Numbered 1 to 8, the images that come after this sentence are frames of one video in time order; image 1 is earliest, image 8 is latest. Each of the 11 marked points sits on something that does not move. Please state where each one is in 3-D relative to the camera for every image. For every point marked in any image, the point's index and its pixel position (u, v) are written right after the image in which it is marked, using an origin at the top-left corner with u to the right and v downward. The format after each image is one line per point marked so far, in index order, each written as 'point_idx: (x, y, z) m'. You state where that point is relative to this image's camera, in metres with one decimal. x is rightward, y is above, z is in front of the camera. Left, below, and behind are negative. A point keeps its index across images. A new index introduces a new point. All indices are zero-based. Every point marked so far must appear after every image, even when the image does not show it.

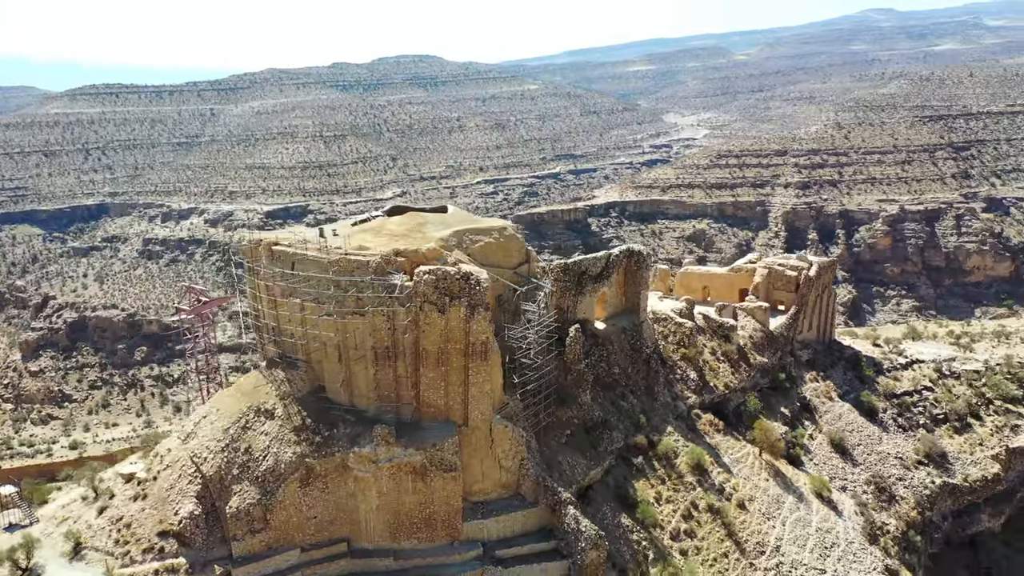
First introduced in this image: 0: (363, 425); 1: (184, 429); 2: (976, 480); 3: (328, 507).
0: (-1.9, -1.8, +10.8) m
1: (-4.5, -2.0, +11.4) m
2: (+10.5, -4.3, +18.4) m
3: (-2.4, -2.9, +10.7) m
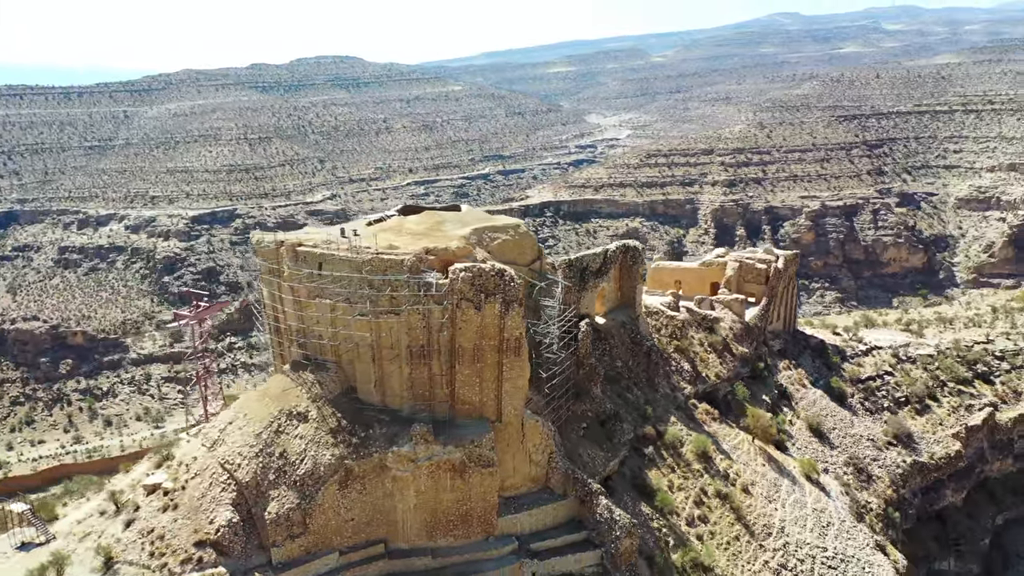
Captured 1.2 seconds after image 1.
0: (-1.5, -1.8, +10.7) m
1: (-4.1, -2.0, +11.1) m
2: (+10.3, -4.0, +19.5) m
3: (-1.9, -2.9, +10.6) m
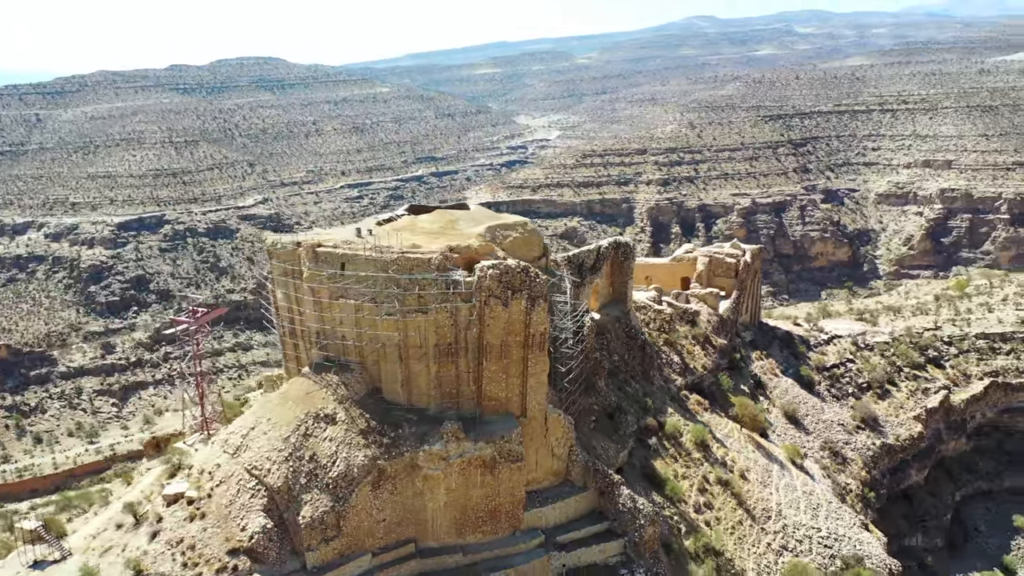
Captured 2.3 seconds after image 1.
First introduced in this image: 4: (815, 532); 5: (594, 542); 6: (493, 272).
0: (-1.1, -1.8, +10.7) m
1: (-3.7, -2.1, +10.9) m
2: (+9.9, -3.8, +20.5) m
3: (-1.5, -2.9, +10.6) m
4: (+5.4, -4.4, +14.6) m
5: (+1.1, -3.6, +11.5) m
6: (-0.2, +0.2, +10.5) m
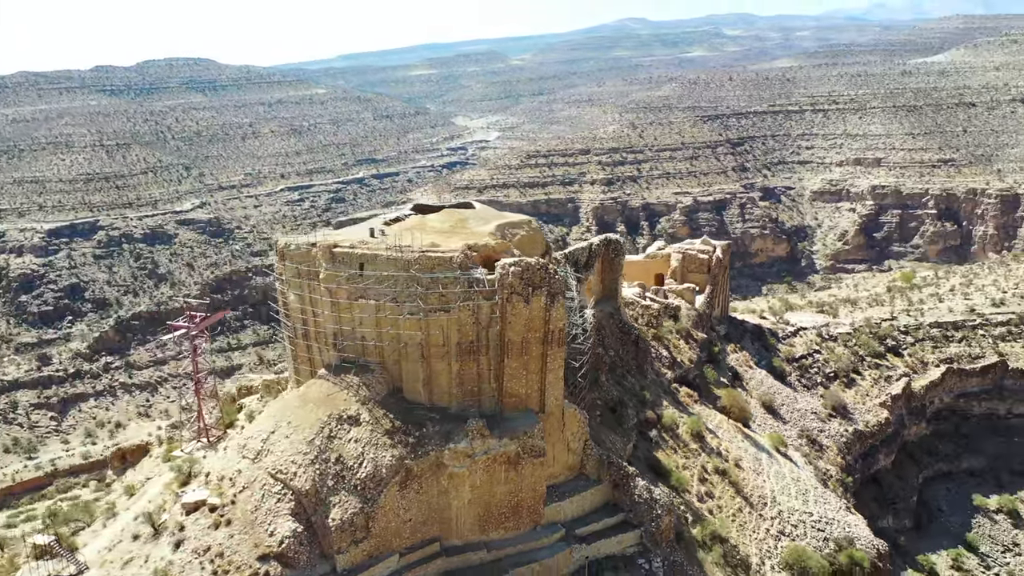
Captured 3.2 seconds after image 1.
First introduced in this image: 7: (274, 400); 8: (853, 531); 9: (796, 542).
0: (-0.8, -1.8, +10.8) m
1: (-3.4, -2.1, +10.7) m
2: (+9.5, -3.6, +21.3) m
3: (-1.2, -2.9, +10.6) m
4: (+5.5, -4.2, +15.1) m
5: (+1.4, -3.5, +11.7) m
6: (0.0, +0.2, +10.6) m
7: (-3.3, -1.6, +11.2) m
8: (+6.4, -4.5, +15.2) m
9: (+5.0, -4.5, +14.3) m
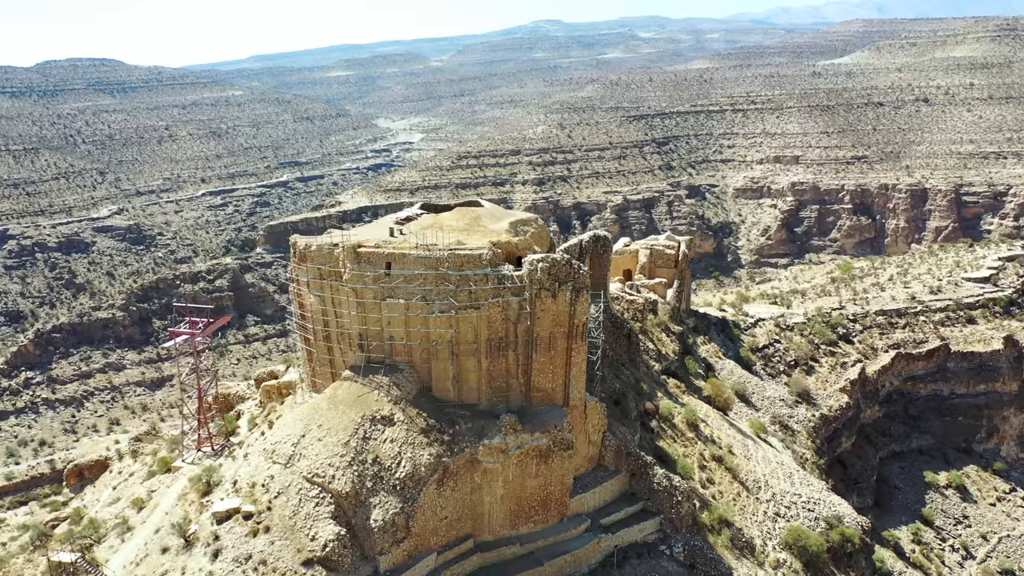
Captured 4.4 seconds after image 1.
0: (-0.4, -1.7, +10.8) m
1: (-3.0, -2.1, +10.5) m
2: (+8.9, -3.3, +22.3) m
3: (-0.7, -2.8, +10.6) m
4: (+5.5, -4.1, +15.8) m
5: (+1.8, -3.4, +11.9) m
6: (+0.4, +0.3, +10.8) m
7: (-2.9, -1.6, +11.1) m
8: (+6.4, -4.3, +15.9) m
9: (+5.1, -4.3, +14.9) m
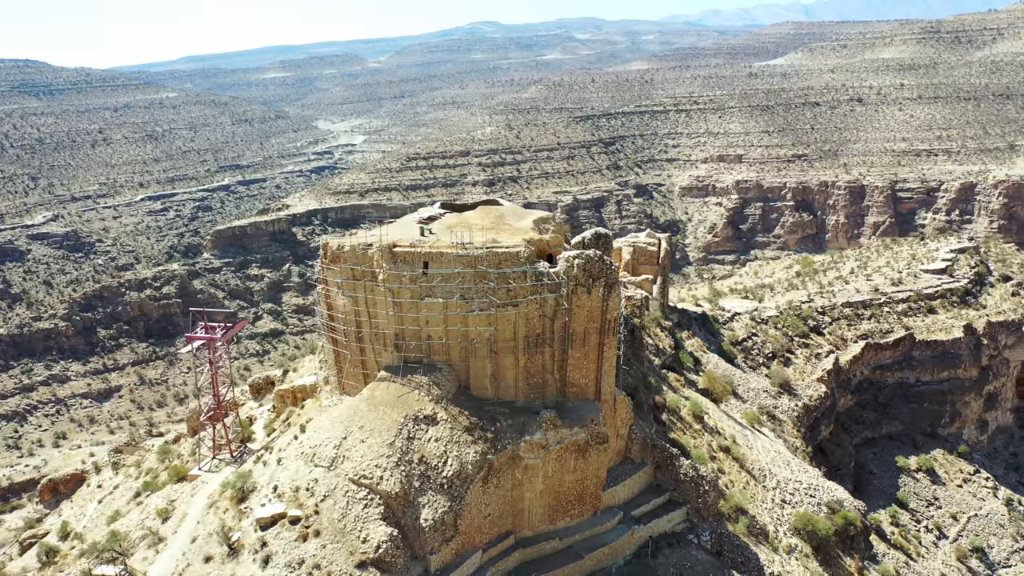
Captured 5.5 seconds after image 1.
0: (+0.1, -1.7, +10.9) m
1: (-2.5, -2.1, +10.4) m
2: (+8.6, -3.1, +23.0) m
3: (-0.2, -2.8, +10.6) m
4: (+5.7, -3.9, +16.2) m
5: (+2.2, -3.4, +12.1) m
6: (+0.9, +0.3, +10.9) m
7: (-2.4, -1.6, +11.0) m
8: (+6.6, -4.2, +16.5) m
9: (+5.4, -4.1, +15.4) m
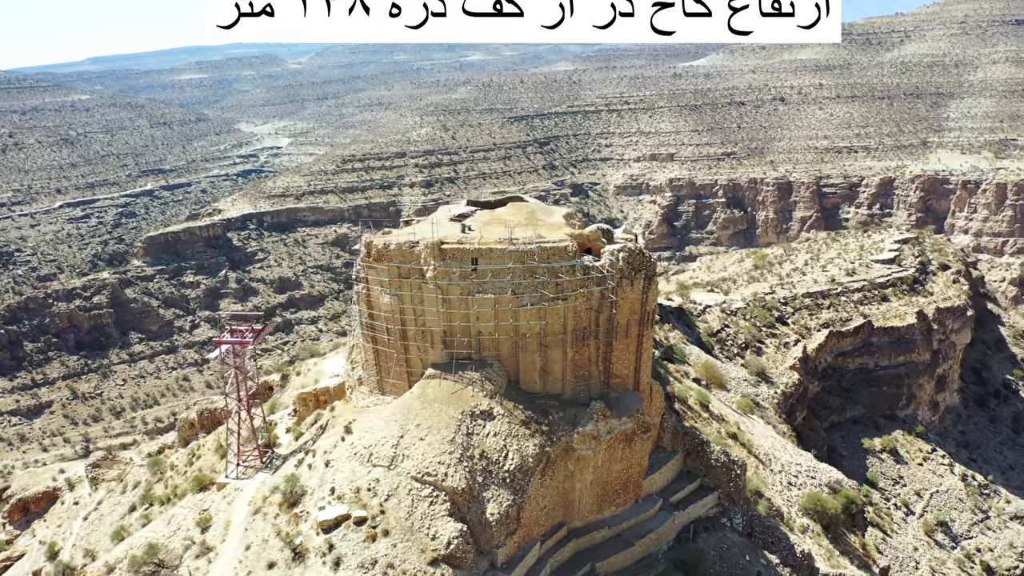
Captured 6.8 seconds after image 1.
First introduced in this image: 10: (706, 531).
0: (+0.8, -1.6, +11.0) m
1: (-1.7, -2.1, +10.3) m
2: (+8.2, -2.8, +23.8) m
3: (+0.6, -2.7, +10.8) m
4: (+5.9, -3.7, +16.9) m
5: (+2.8, -3.2, +12.5) m
6: (+1.5, +0.4, +11.1) m
7: (-1.7, -1.6, +10.9) m
8: (+6.8, -3.9, +17.2) m
9: (+5.7, -3.9, +15.9) m
10: (+2.9, -3.7, +12.2) m
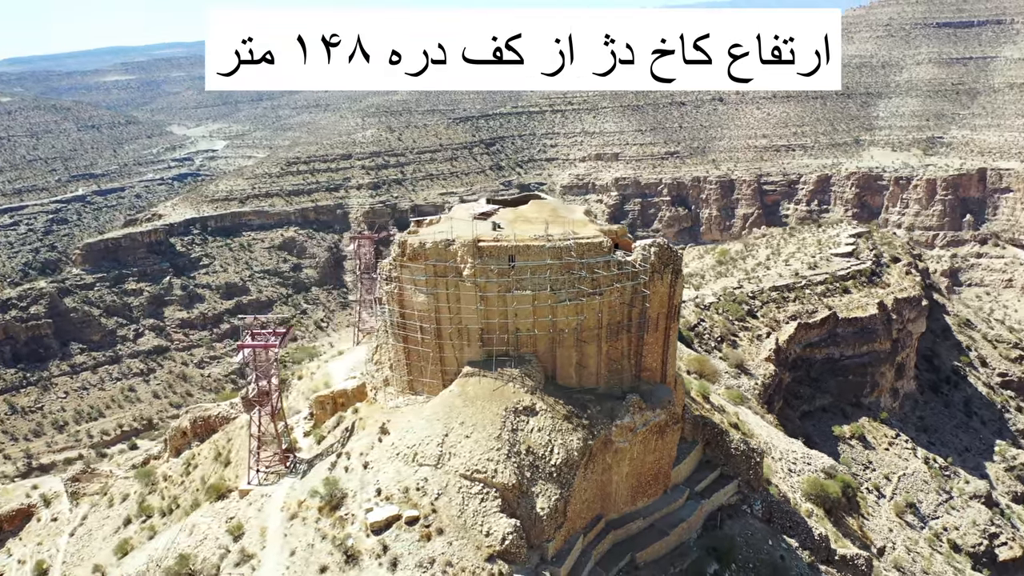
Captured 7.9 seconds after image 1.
0: (+1.3, -1.5, +11.2) m
1: (-1.1, -2.1, +10.3) m
2: (+7.7, -2.7, +24.5) m
3: (+1.1, -2.7, +10.9) m
4: (+6.0, -3.5, +17.4) m
5: (+3.3, -3.1, +12.8) m
6: (+2.0, +0.5, +11.3) m
7: (-1.2, -1.6, +10.8) m
8: (+6.9, -3.8, +17.7) m
9: (+5.9, -3.8, +16.4) m
10: (+3.4, -3.5, +12.5) m
